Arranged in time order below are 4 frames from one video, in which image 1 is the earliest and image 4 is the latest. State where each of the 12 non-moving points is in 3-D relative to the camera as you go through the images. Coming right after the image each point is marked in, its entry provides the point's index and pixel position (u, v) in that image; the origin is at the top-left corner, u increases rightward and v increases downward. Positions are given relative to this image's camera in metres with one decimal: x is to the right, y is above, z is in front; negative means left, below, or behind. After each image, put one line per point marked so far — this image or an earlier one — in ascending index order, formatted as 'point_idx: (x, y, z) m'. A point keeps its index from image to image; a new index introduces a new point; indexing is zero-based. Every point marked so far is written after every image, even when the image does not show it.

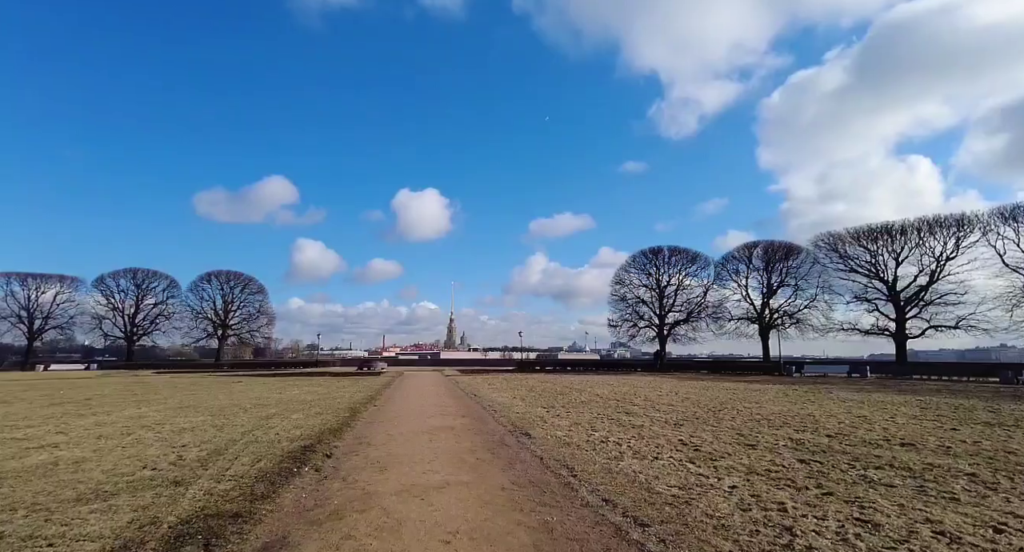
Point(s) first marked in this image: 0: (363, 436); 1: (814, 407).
0: (-3.8, -4.2, +13.0) m
1: (+11.9, -5.1, +19.7) m
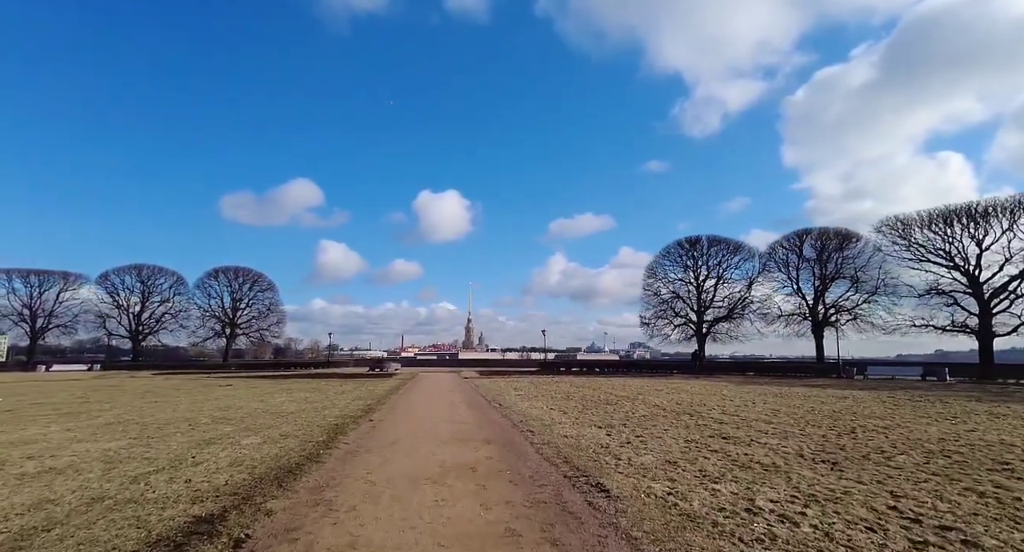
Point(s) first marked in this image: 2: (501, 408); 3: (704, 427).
0: (-2.9, -3.4, +7.9) m
1: (+13.1, -4.2, +14.1) m
2: (-0.4, -5.0, +18.8) m
3: (+5.3, -4.2, +13.9) m
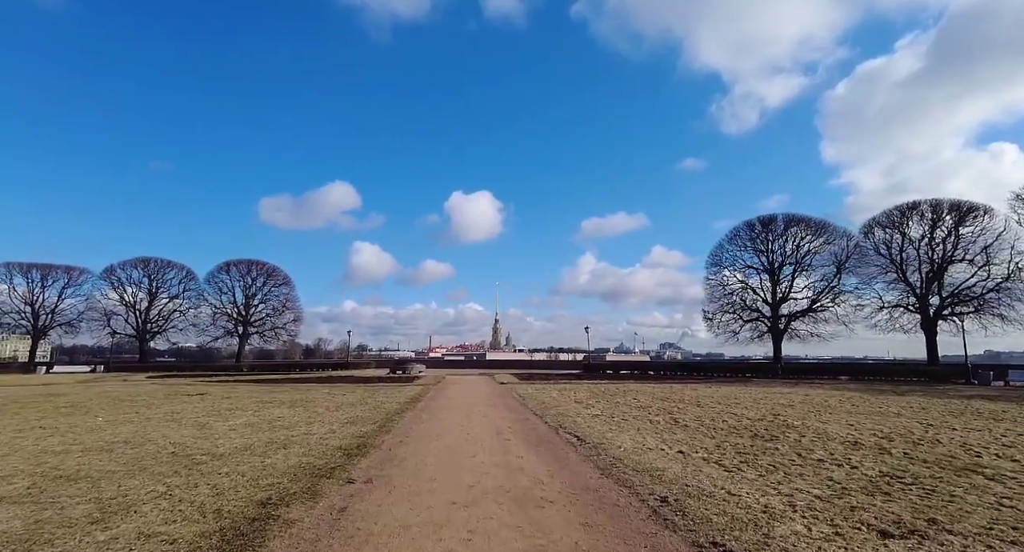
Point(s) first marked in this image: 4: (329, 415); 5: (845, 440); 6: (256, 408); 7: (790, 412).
0: (-1.5, -2.1, -0.1) m
1: (+14.8, -2.8, +5.2) m
2: (+1.6, -3.7, +10.6) m
3: (+7.1, -2.8, +5.5) m
4: (-6.1, -4.6, +16.7) m
5: (+7.8, -3.8, +11.6) m
6: (-9.8, -5.0, +19.0) m
7: (+9.6, -4.7, +17.4) m
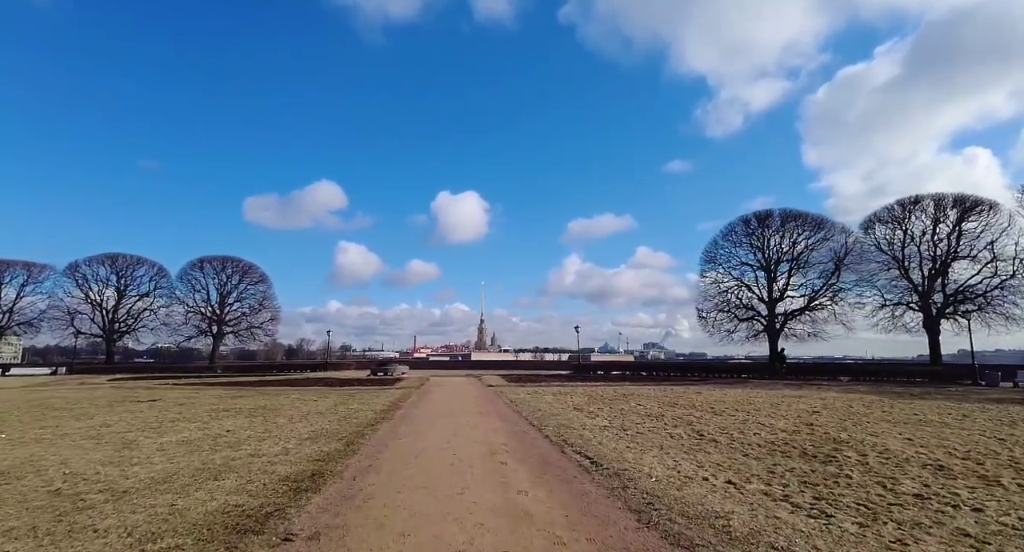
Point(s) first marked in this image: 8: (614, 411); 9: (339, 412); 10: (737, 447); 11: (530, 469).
0: (-1.2, -1.7, -2.6) m
1: (+15.0, -2.5, +3.2) m
2: (+1.6, -3.3, +8.2) m
3: (+7.2, -2.5, +3.2) m
4: (-6.3, -4.3, +14.1) m
5: (+7.8, -3.5, +9.3) m
6: (-10.0, -4.7, +16.3) m
7: (+9.5, -4.4, +15.2) m
8: (+3.7, -4.8, +18.0) m
9: (-6.1, -4.9, +17.8) m
10: (+5.0, -3.7, +11.1) m
11: (+0.3, -3.6, +9.5) m
